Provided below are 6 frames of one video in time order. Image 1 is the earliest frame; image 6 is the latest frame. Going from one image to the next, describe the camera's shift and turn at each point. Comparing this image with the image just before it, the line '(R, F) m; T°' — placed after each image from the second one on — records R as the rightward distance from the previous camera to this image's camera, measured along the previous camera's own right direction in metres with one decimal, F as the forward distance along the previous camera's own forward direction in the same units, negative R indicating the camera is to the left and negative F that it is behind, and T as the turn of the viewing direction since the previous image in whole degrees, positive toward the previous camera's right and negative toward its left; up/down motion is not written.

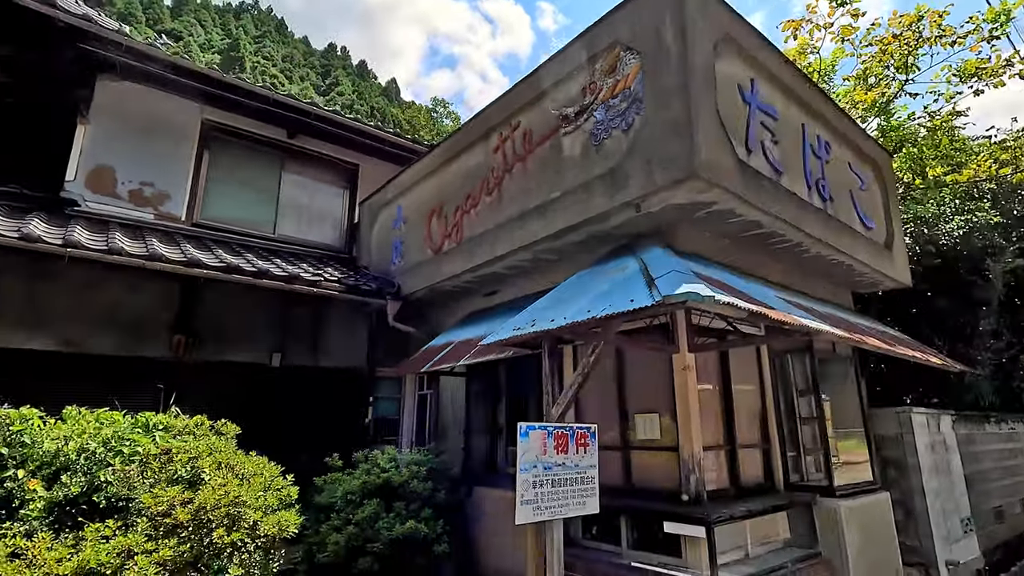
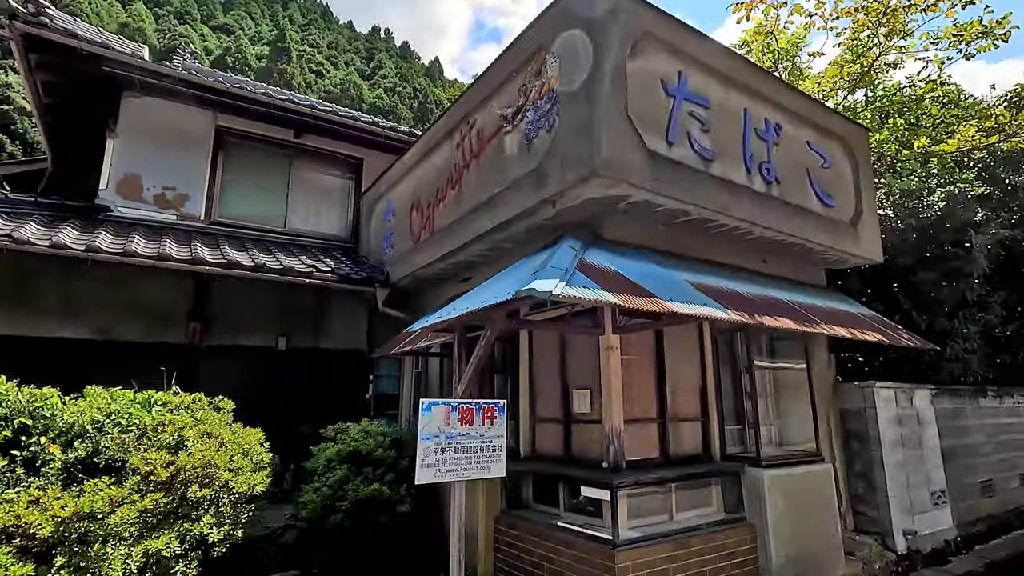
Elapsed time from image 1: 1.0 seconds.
(+1.1, -0.4) m; -6°
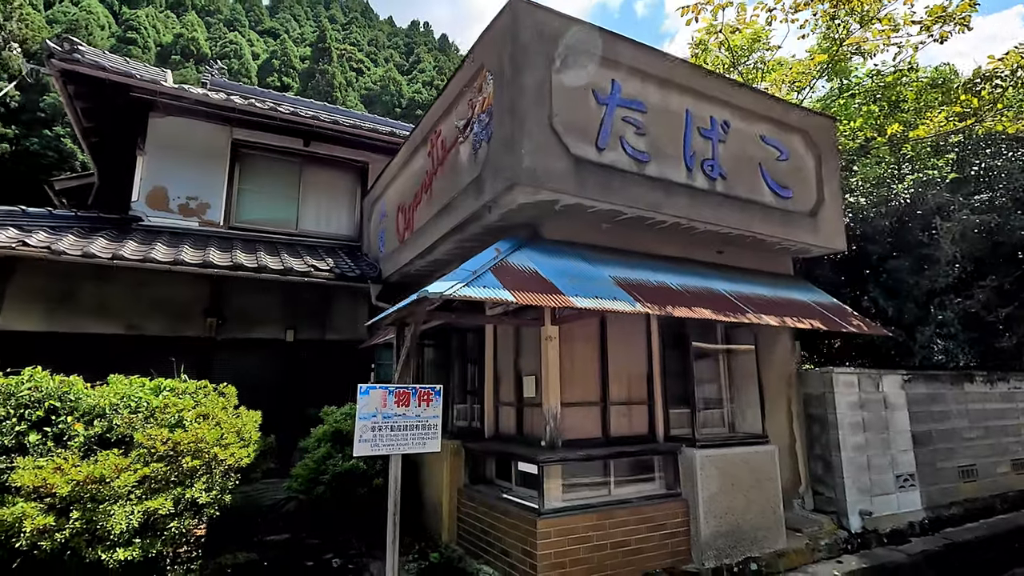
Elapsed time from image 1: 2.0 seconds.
(+1.0, -0.5) m; -5°
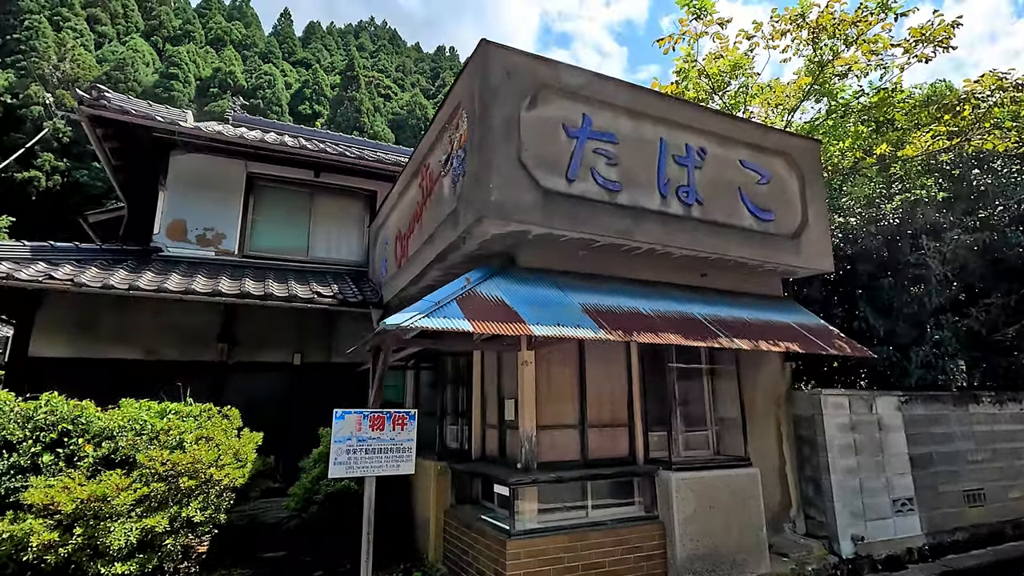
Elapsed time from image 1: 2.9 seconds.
(+0.6, -0.2) m; -3°
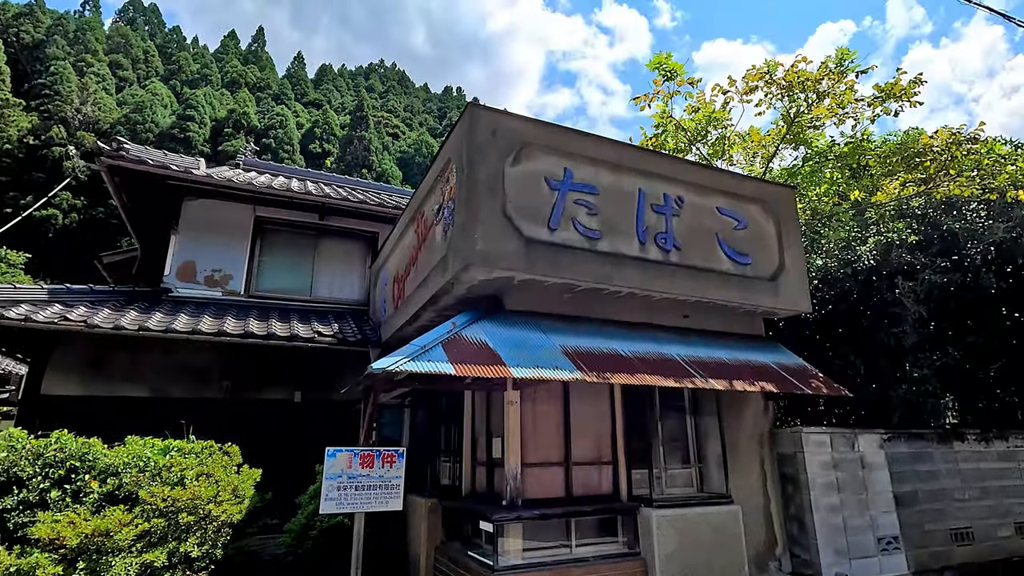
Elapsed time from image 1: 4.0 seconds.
(+0.2, -0.3) m; -1°
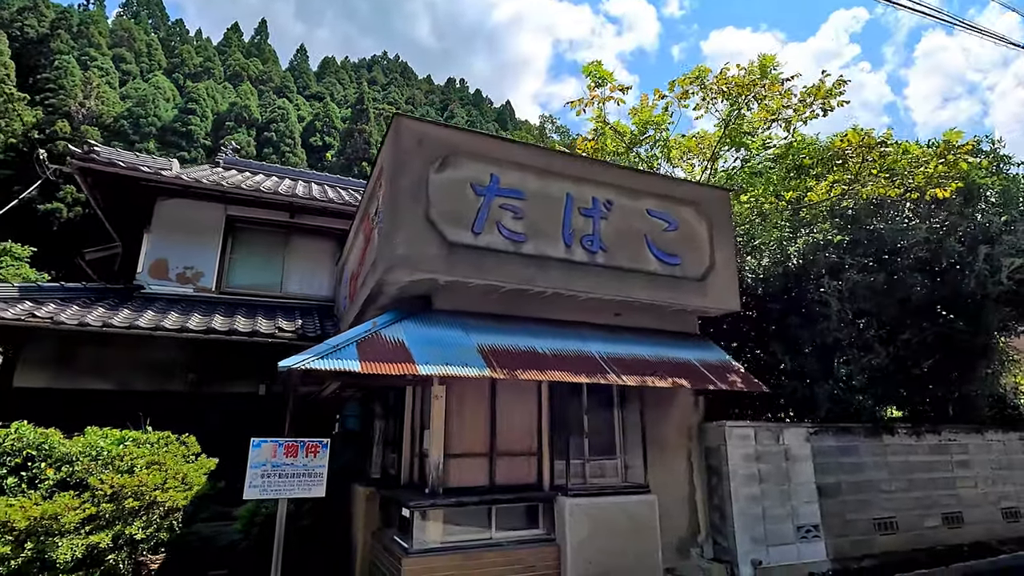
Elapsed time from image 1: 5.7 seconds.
(+1.0, -0.3) m; -1°
